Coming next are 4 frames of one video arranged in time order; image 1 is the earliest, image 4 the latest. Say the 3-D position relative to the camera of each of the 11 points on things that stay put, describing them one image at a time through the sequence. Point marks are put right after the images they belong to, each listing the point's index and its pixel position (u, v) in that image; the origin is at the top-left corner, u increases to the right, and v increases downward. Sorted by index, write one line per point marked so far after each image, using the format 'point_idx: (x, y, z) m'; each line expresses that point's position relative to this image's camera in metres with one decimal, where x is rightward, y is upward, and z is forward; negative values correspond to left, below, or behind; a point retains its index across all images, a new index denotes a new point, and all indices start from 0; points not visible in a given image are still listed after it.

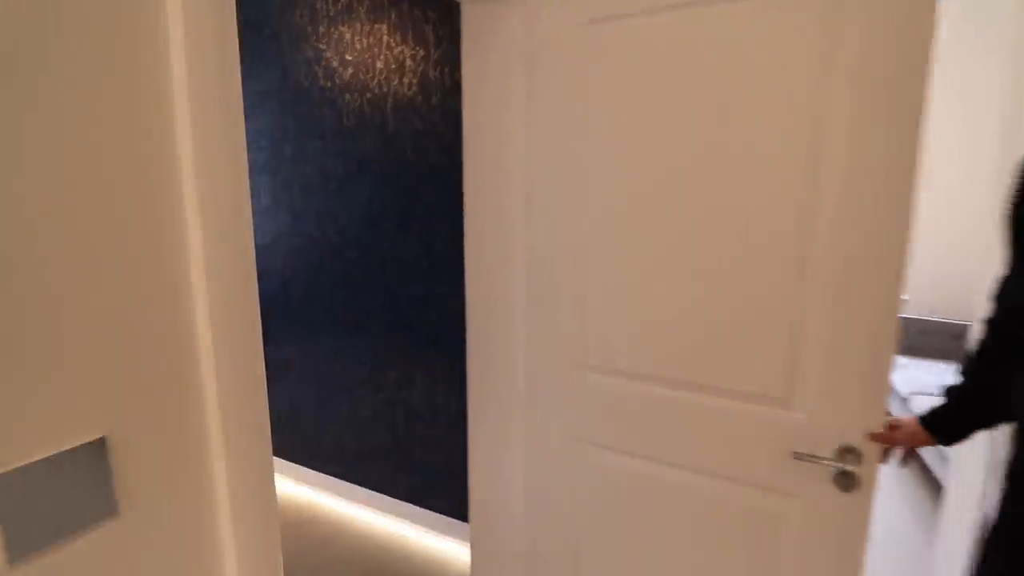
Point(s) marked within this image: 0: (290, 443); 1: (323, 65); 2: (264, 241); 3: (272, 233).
0: (-1.2, -0.8, +2.7) m
1: (-0.9, +1.0, +2.2) m
2: (-1.3, +0.2, +2.5) m
3: (-1.2, +0.3, +2.5) m
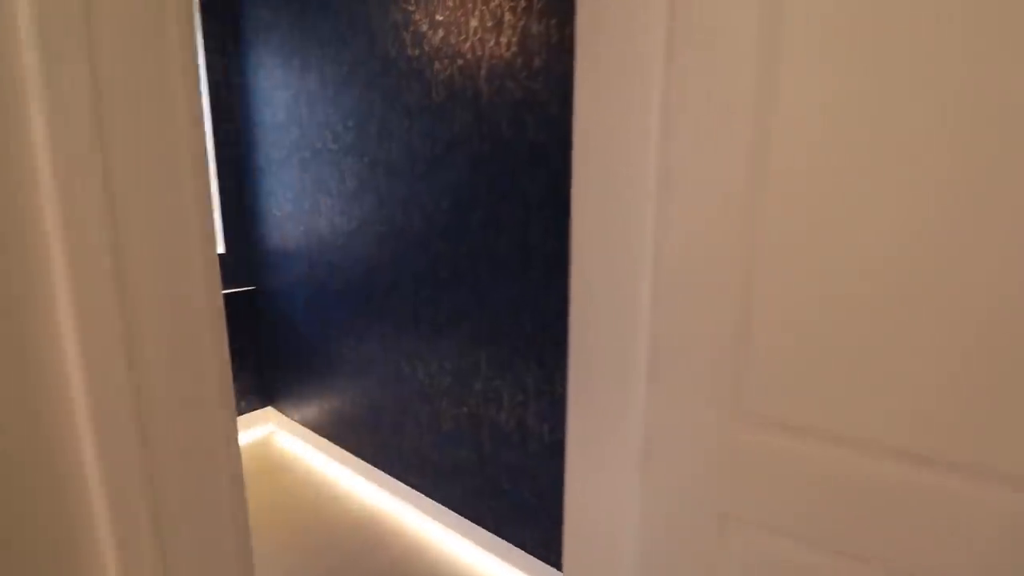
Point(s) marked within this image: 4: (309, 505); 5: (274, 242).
0: (-0.7, -0.8, +2.5) m
1: (-0.4, +1.0, +1.9) m
2: (-0.8, +0.3, +2.4) m
3: (-0.7, +0.3, +2.3) m
4: (-1.0, -1.1, +2.5) m
5: (-1.4, +0.3, +2.9) m
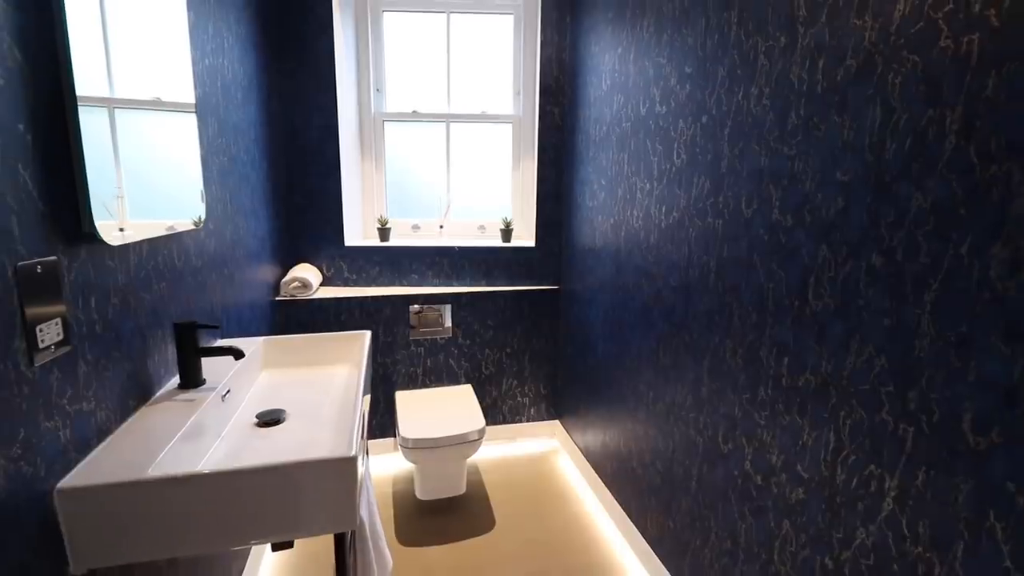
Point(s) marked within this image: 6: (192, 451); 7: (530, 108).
0: (+0.5, -0.9, +1.8) m
1: (+0.7, +0.9, +1.1) m
2: (+0.5, +0.2, +1.7) m
3: (+0.5, +0.3, +1.6) m
4: (+0.2, -1.1, +2.0) m
5: (+0.4, +0.3, +2.5) m
6: (-0.7, -0.4, +1.1) m
7: (+0.1, +1.1, +3.0) m
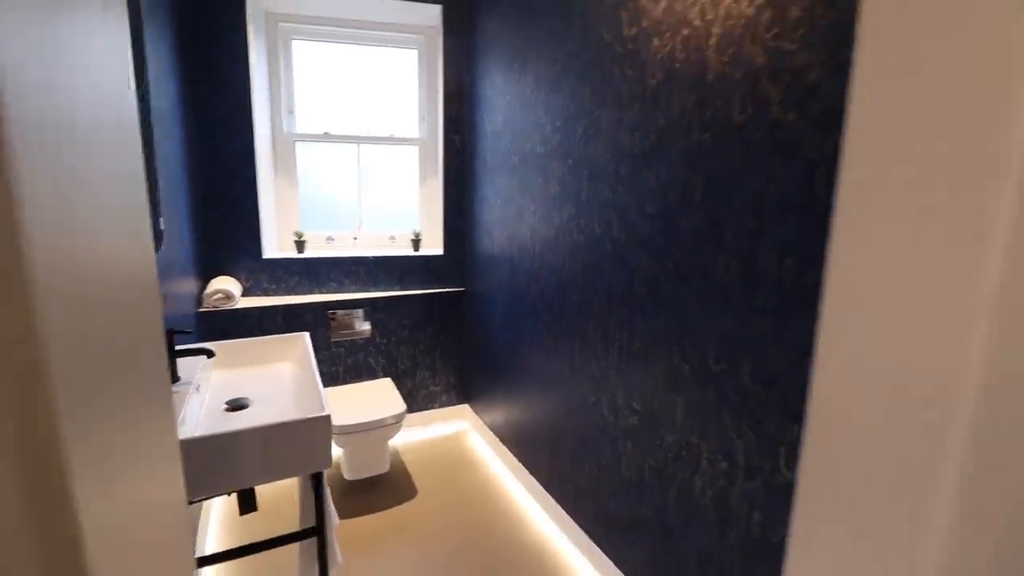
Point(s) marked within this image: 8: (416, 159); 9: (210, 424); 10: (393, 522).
0: (+0.2, -0.9, +2.3) m
1: (+0.4, +1.0, +1.7) m
2: (+0.2, +0.2, +2.2) m
3: (+0.2, +0.3, +2.1) m
4: (-0.1, -1.1, +2.5) m
5: (-0.2, +0.2, +3.0) m
6: (-0.9, -0.4, +1.4) m
7: (-0.6, +1.1, +3.4) m
8: (-0.7, +0.9, +3.4) m
9: (-0.9, -0.4, +1.5) m
10: (-0.6, -1.2, +2.4) m
